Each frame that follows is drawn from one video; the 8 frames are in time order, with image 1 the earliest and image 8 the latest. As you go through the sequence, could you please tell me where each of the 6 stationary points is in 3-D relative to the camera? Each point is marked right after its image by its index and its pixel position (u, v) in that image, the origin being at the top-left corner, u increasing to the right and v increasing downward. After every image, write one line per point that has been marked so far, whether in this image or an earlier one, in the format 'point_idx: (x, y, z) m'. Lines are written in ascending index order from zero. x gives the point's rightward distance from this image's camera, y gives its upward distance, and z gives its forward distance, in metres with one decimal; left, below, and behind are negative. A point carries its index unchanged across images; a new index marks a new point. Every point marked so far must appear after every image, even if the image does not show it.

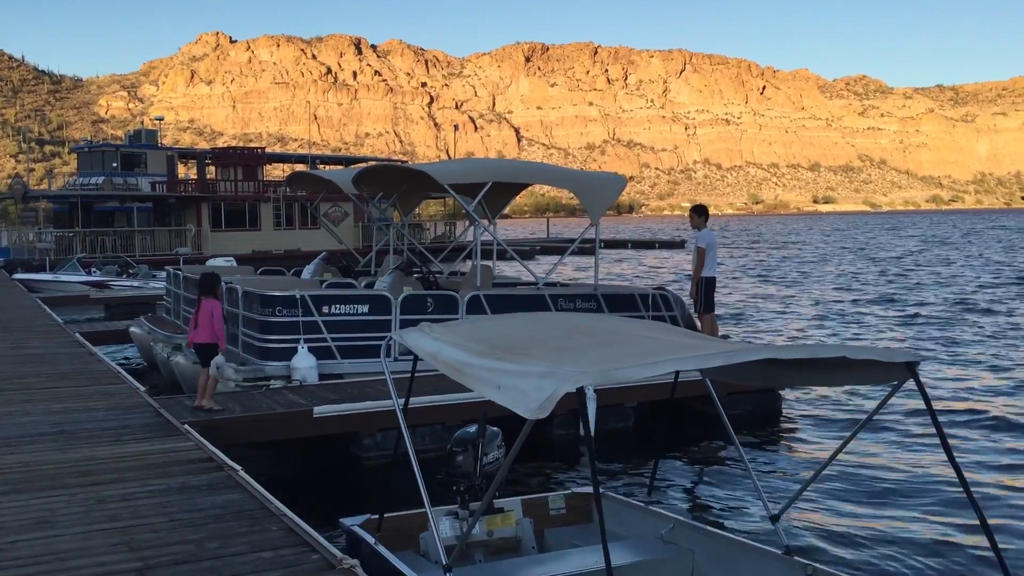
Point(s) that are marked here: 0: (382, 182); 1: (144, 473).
0: (-1.9, +1.6, +14.5) m
1: (-2.8, -1.4, +7.3) m
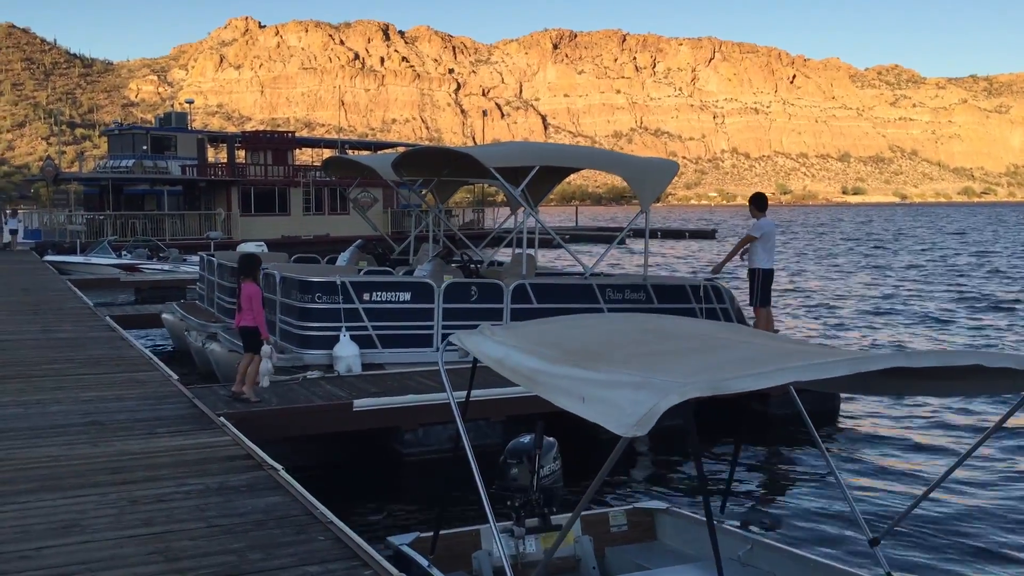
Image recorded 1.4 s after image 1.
0: (-1.3, +1.8, +13.9) m
1: (-2.4, -1.3, +6.9) m
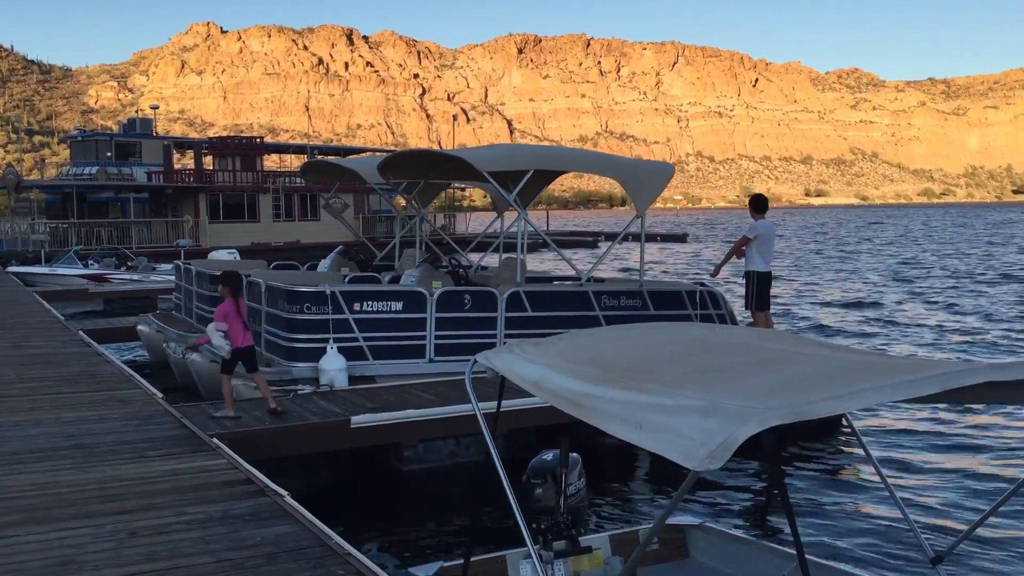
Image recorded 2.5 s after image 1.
0: (-1.4, +1.6, +13.6) m
1: (-2.2, -1.4, +6.4) m
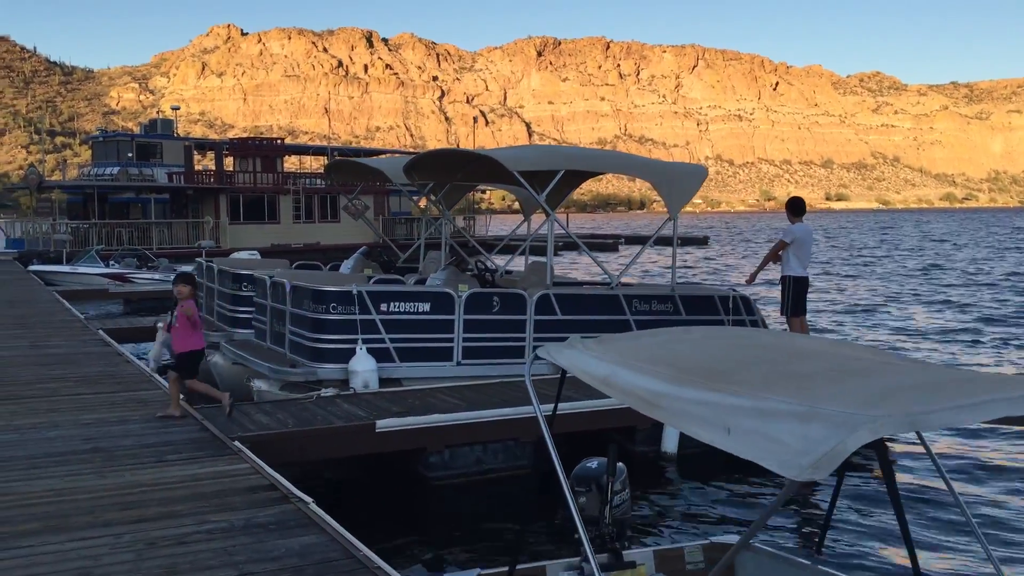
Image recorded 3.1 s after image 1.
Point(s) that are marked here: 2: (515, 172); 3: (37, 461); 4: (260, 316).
0: (-1.1, +1.6, +13.3) m
1: (-2.0, -1.4, +6.2) m
2: (0.0, +1.4, +11.4) m
3: (-3.6, -1.3, +7.2) m
4: (-3.1, -0.4, +11.9) m
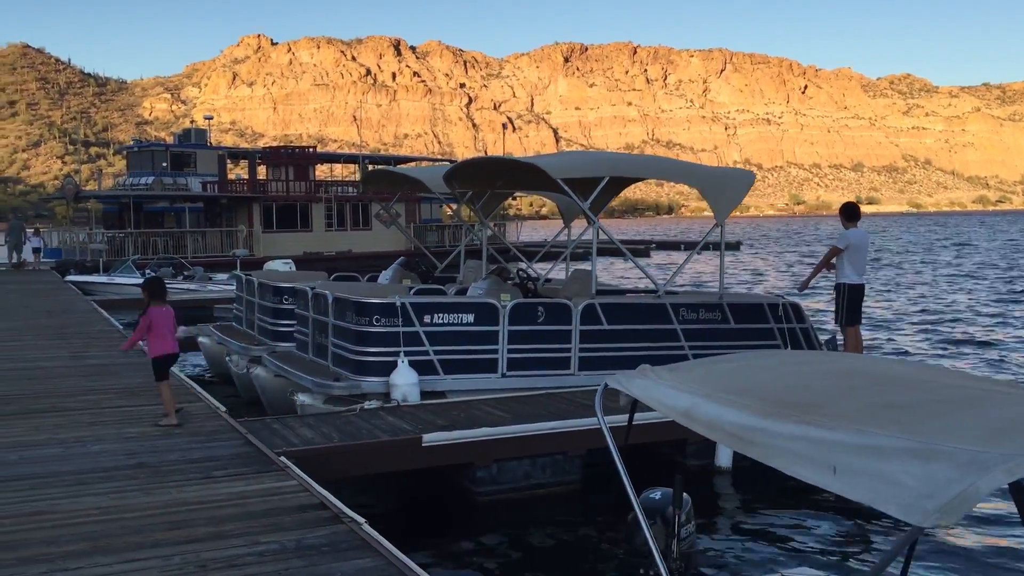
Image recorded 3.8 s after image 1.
0: (-0.5, +1.5, +13.1) m
1: (-1.6, -1.5, +6.0) m
2: (+0.6, +1.3, +11.2) m
3: (-3.2, -1.4, +7.1) m
4: (-2.6, -0.5, +11.7) m
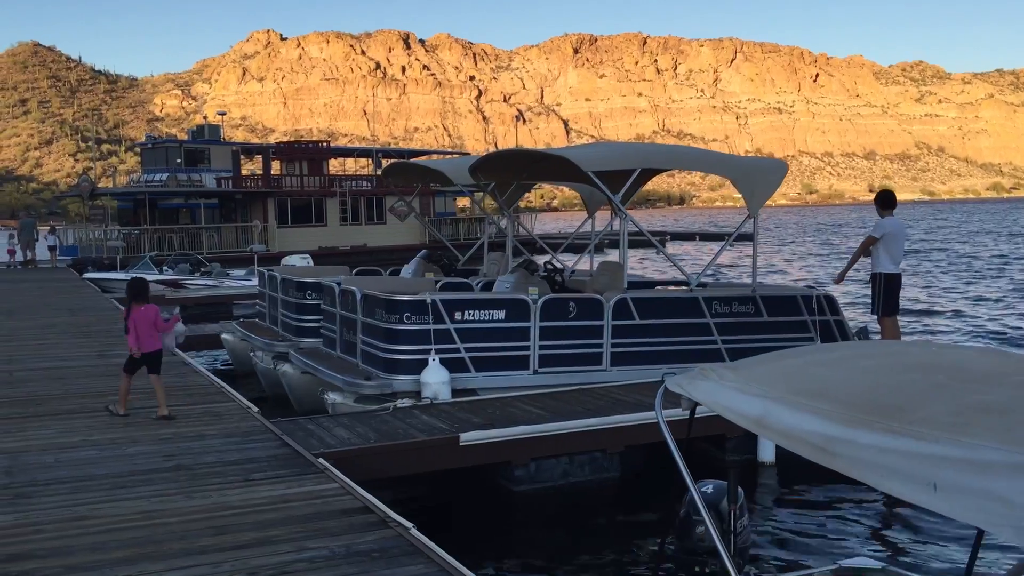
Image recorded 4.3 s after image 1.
0: (-0.1, +1.6, +13.0) m
1: (-1.3, -1.5, +5.9) m
2: (+0.9, +1.3, +11.0) m
3: (-2.8, -1.4, +7.0) m
4: (-2.2, -0.4, +11.6) m
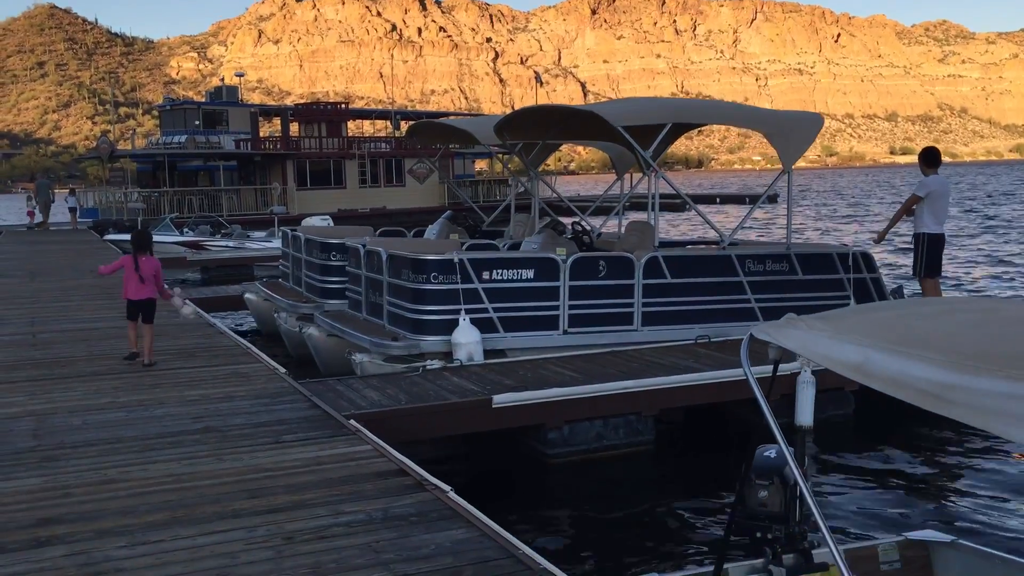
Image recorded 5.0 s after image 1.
0: (+0.2, +2.1, +12.7) m
1: (-1.1, -1.2, +5.7) m
2: (+1.2, +1.8, +10.7) m
3: (-2.6, -1.1, +6.8) m
4: (-1.9, 0.0, +11.4) m
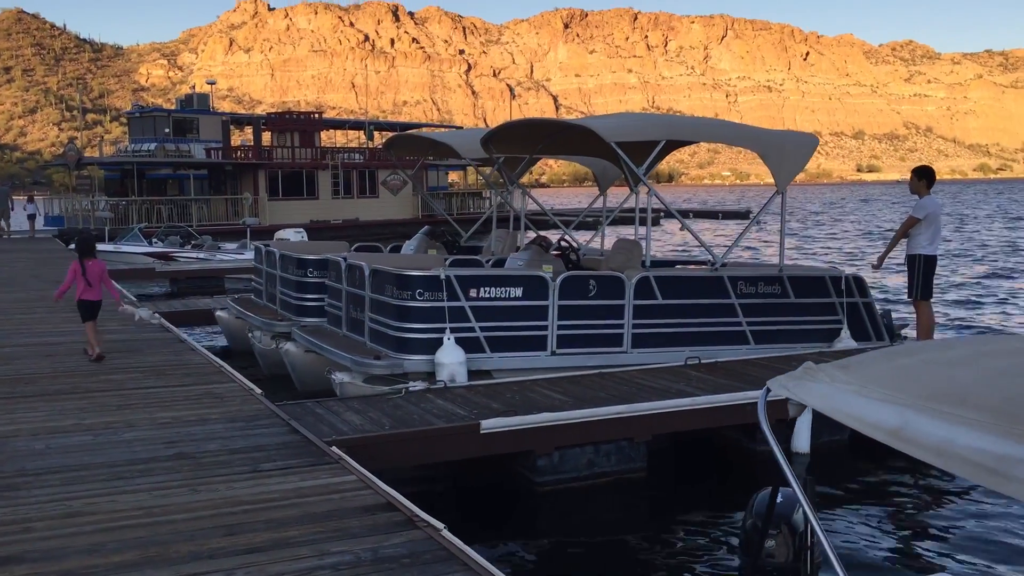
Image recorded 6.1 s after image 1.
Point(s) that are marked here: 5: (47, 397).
0: (0.0, +1.9, +12.4) m
1: (-1.1, -1.3, +5.3) m
2: (+1.1, +1.6, +10.5) m
3: (-2.6, -1.2, +6.4) m
4: (-2.1, -0.2, +11.0) m
5: (-4.2, -1.0, +8.7) m
